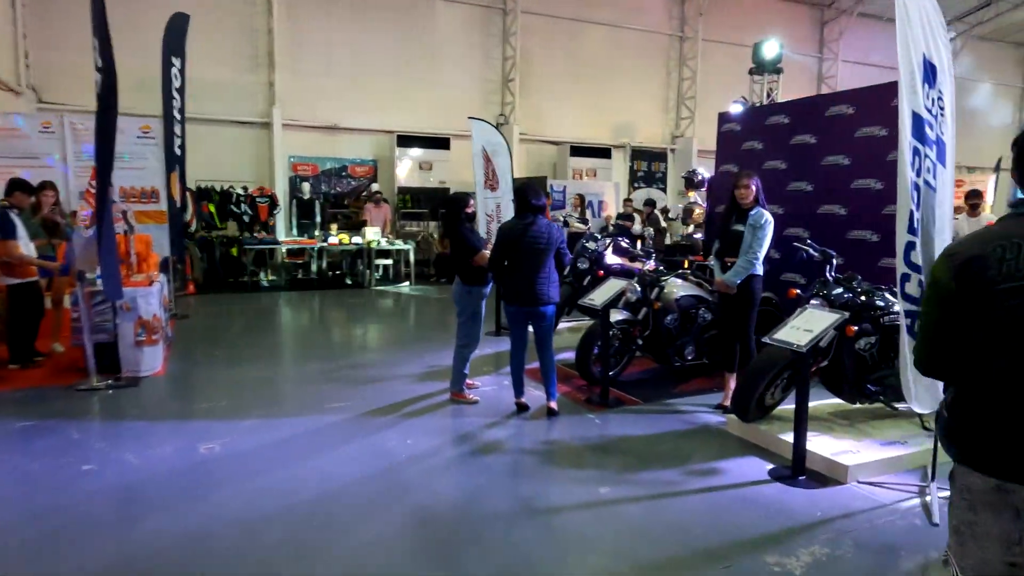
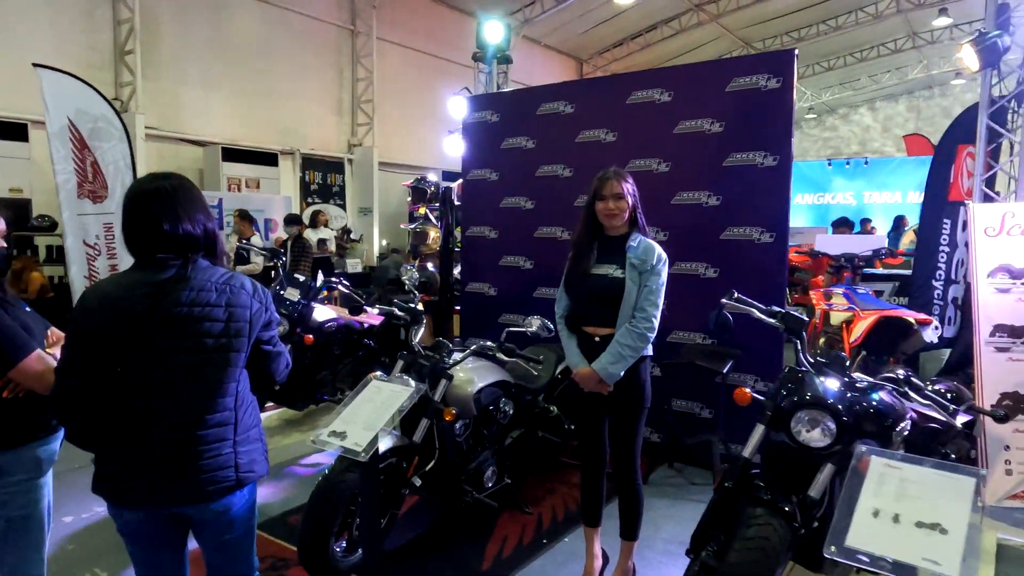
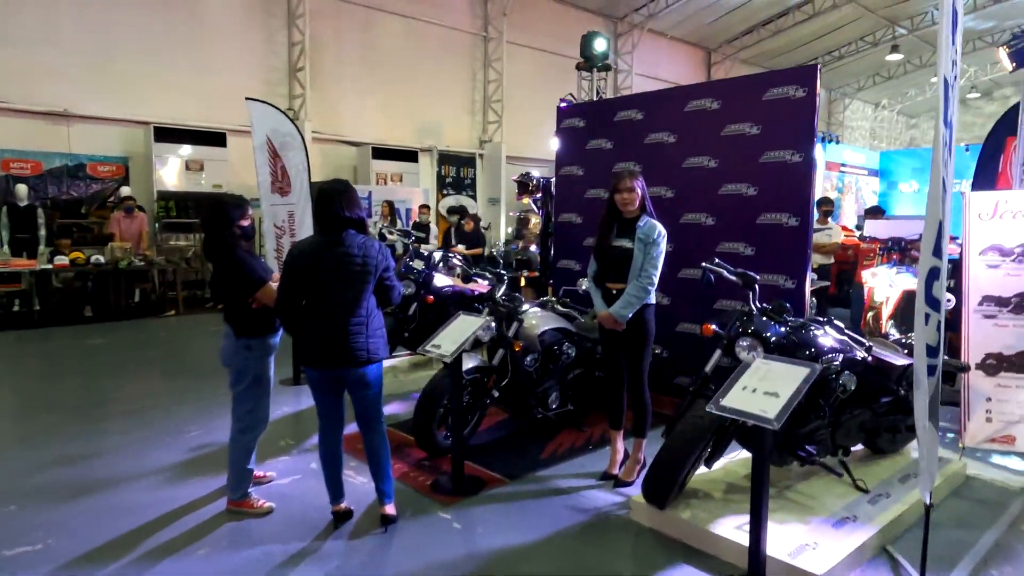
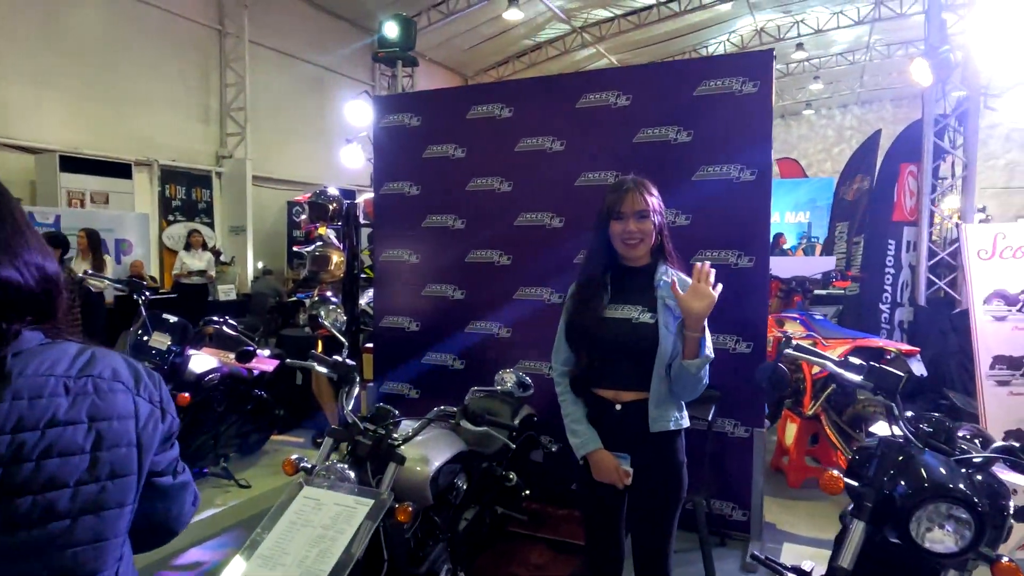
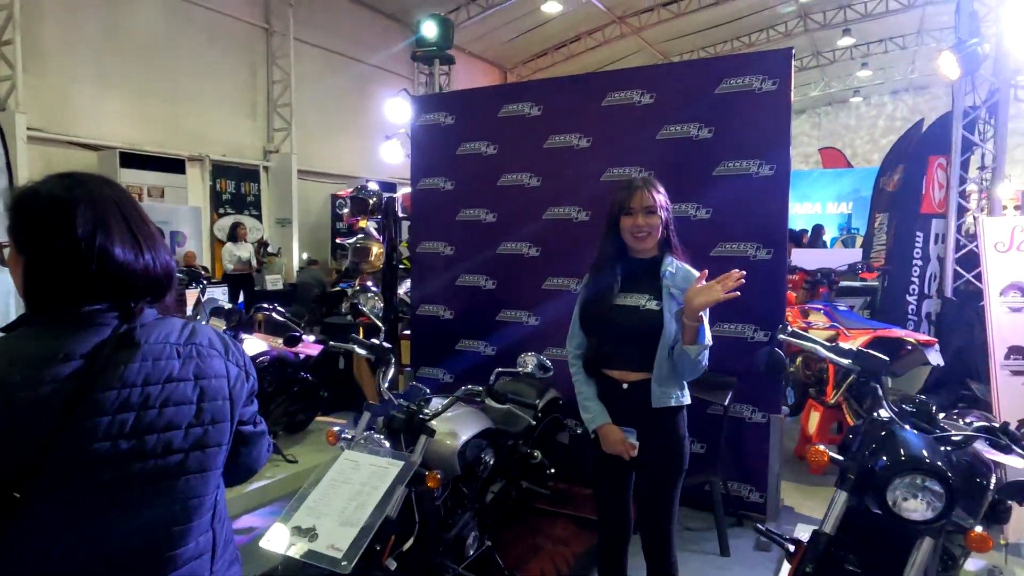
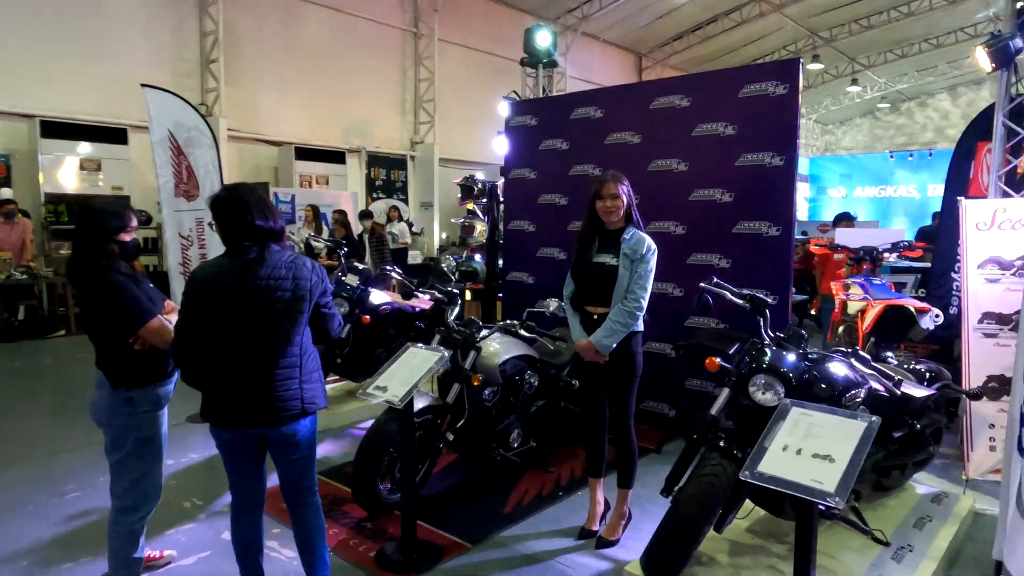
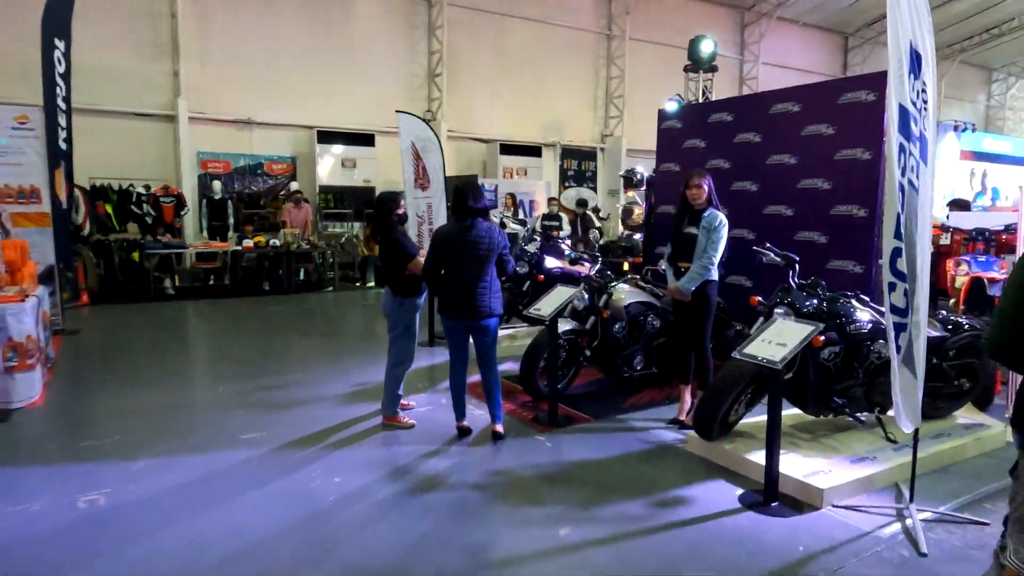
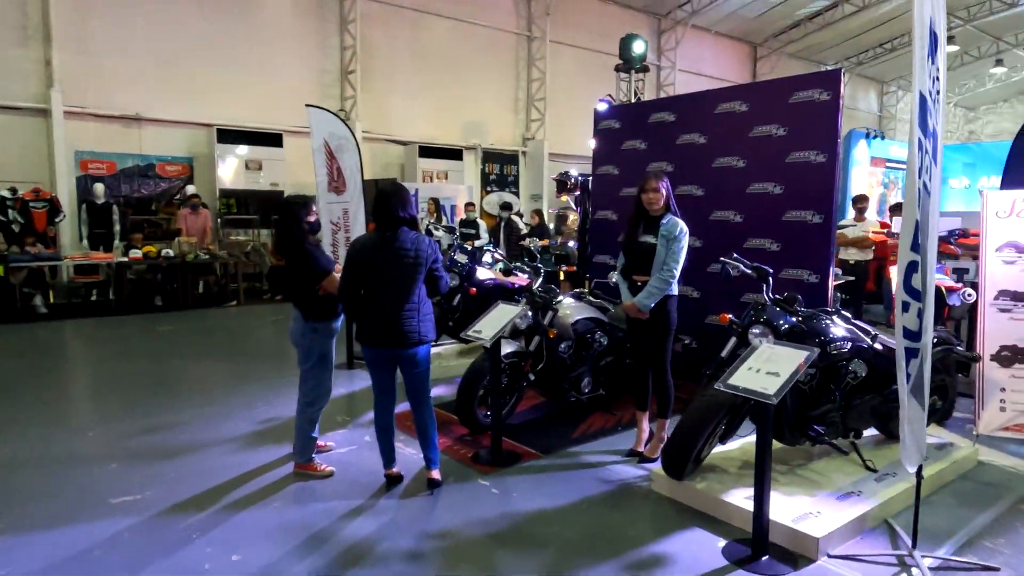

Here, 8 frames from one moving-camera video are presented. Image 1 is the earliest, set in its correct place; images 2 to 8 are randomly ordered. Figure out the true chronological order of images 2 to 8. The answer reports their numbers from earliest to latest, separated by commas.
7, 8, 3, 6, 2, 5, 4
